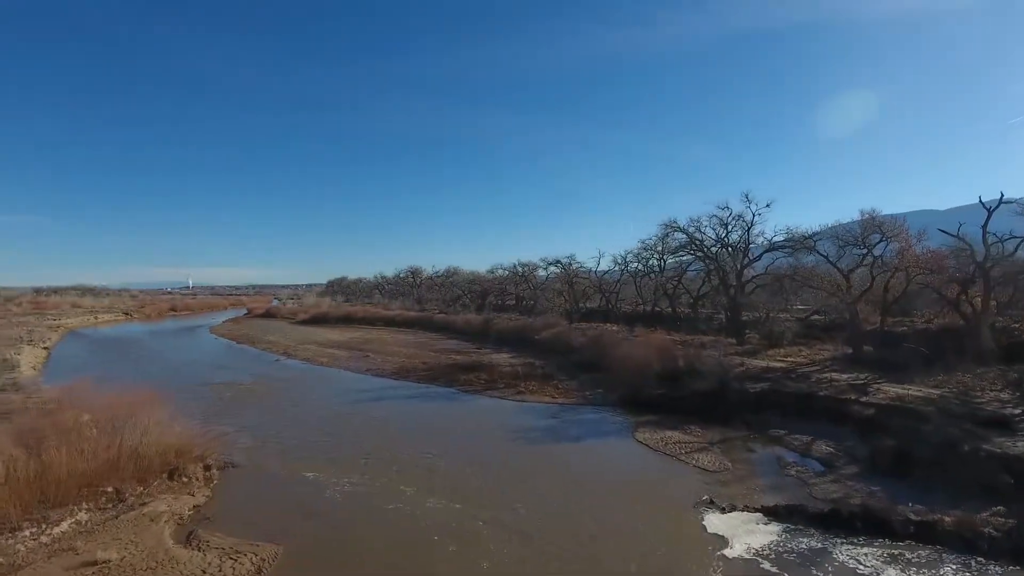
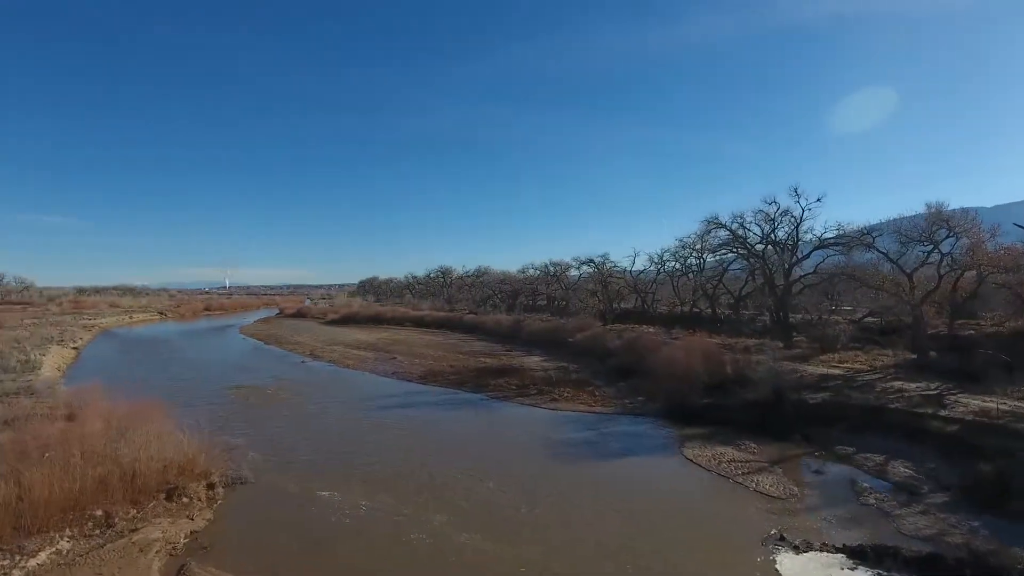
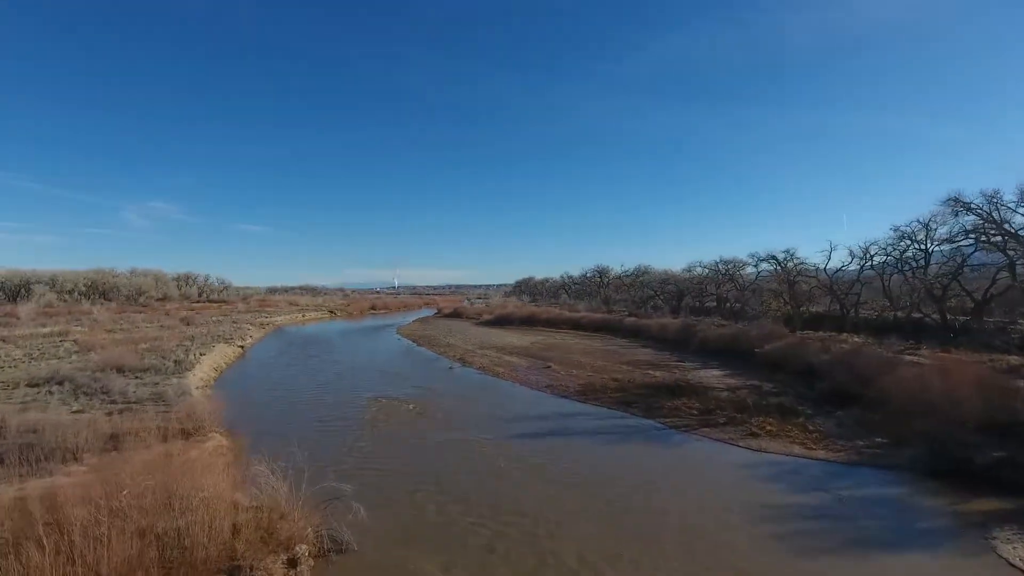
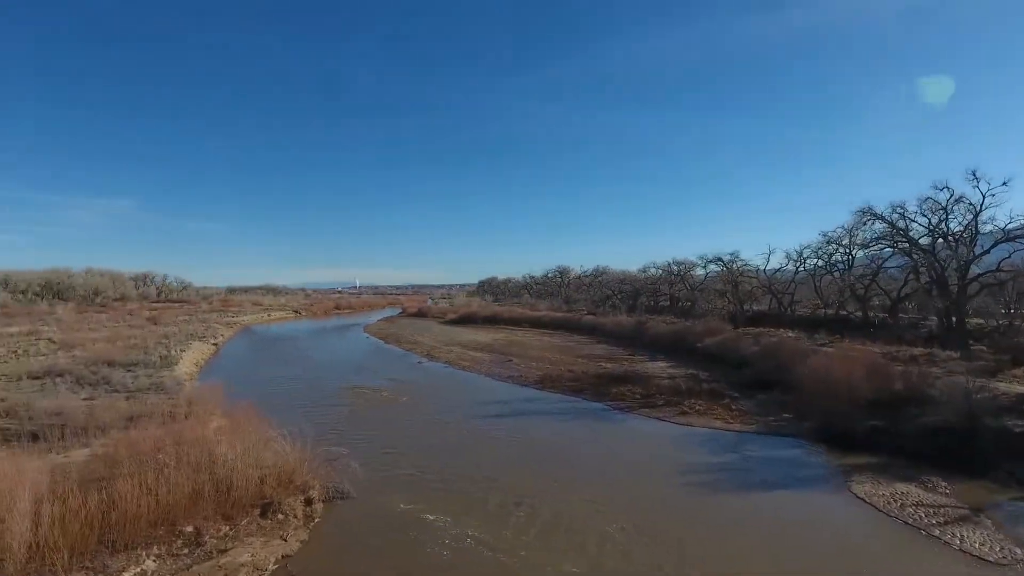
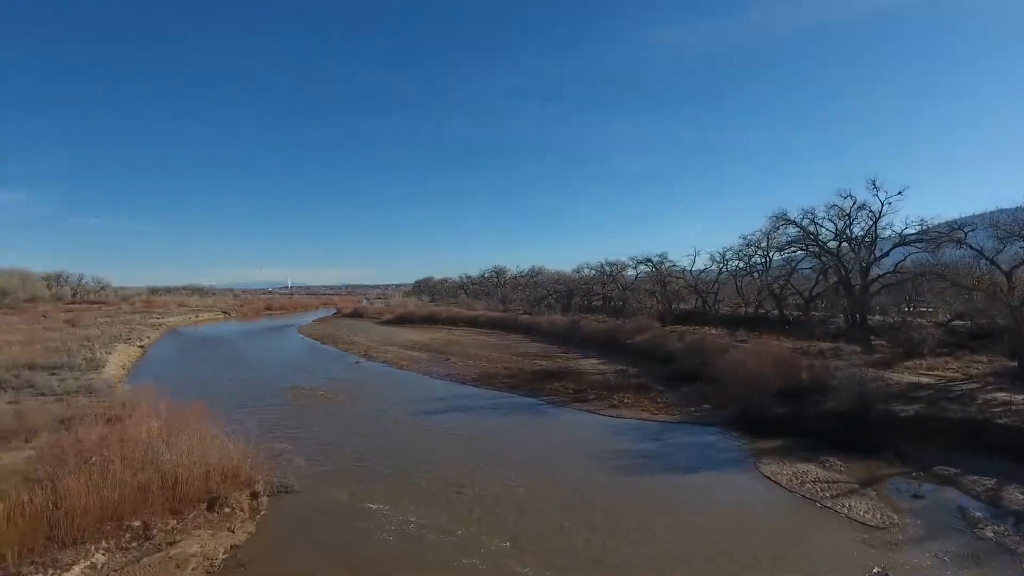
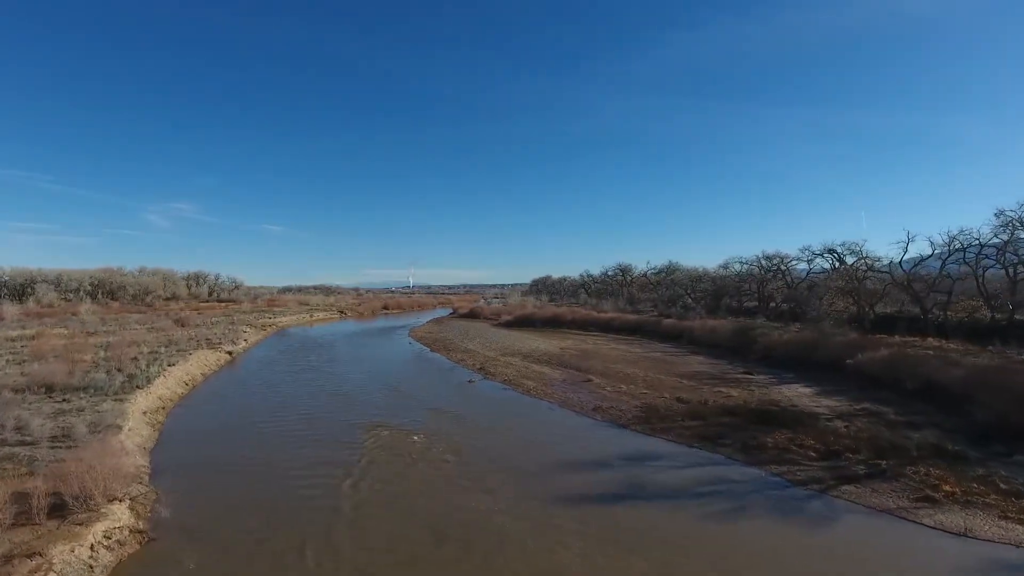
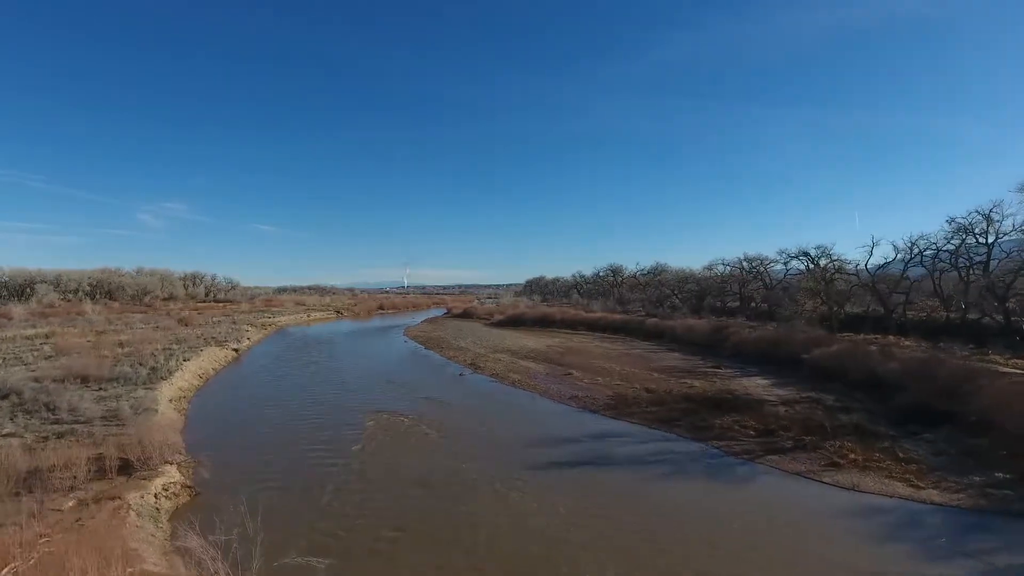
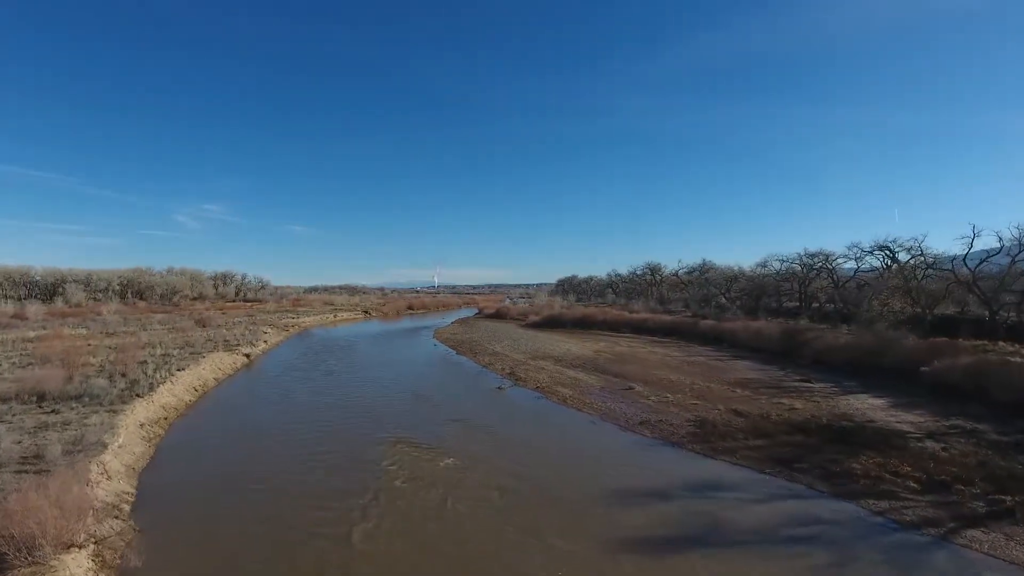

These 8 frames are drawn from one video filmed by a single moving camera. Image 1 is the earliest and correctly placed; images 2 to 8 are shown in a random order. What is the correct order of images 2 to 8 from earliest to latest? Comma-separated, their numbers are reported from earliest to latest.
2, 5, 4, 3, 7, 6, 8
